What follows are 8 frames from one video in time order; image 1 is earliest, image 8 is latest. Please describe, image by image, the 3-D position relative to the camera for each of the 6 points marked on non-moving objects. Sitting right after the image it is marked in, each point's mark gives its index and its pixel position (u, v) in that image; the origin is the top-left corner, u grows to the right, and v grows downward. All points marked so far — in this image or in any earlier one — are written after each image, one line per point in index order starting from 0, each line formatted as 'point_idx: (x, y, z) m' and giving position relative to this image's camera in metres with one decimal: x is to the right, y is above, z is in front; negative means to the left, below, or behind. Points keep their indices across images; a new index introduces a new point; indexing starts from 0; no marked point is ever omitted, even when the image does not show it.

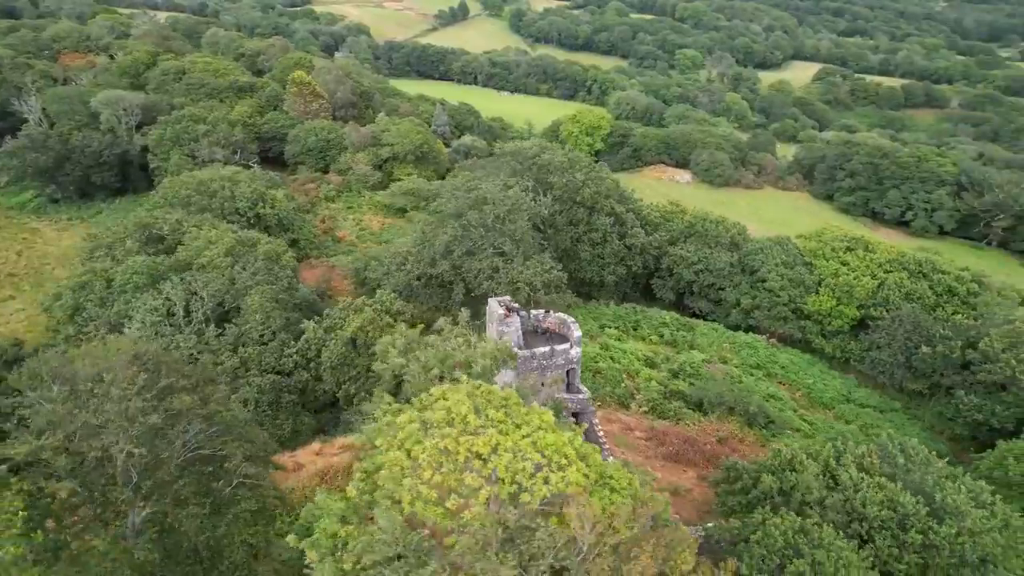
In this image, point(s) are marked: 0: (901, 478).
0: (+9.2, -4.4, +15.6) m
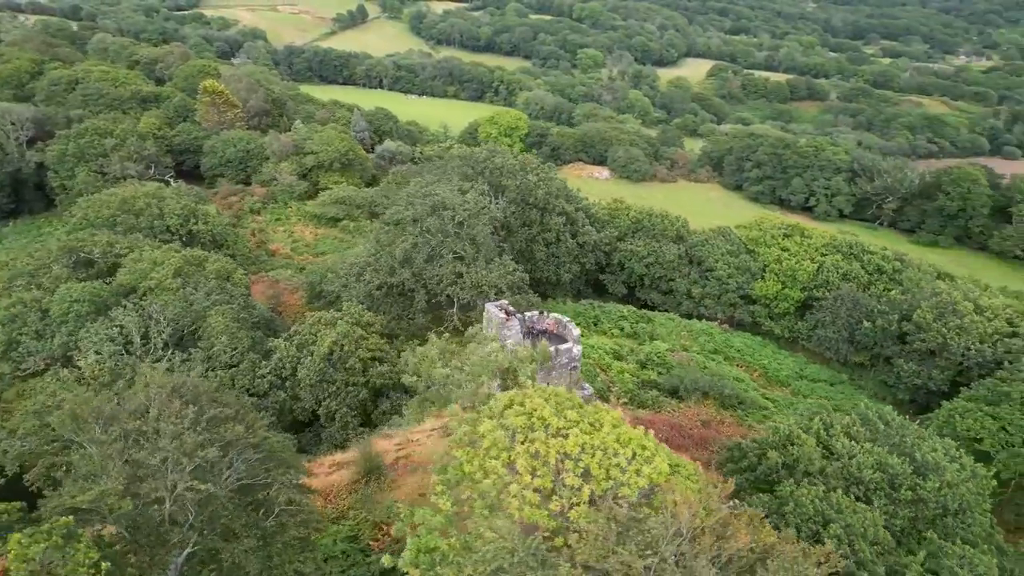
0: (+9.6, -3.9, +17.1) m
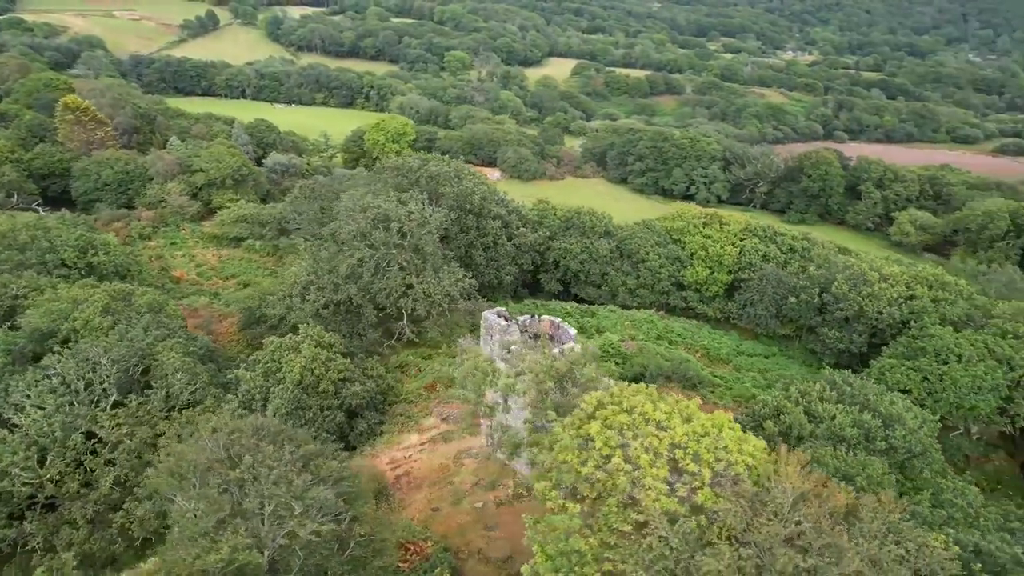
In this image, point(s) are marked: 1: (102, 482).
0: (+9.8, -3.3, +19.3) m
1: (-11.8, -5.6, +19.1) m
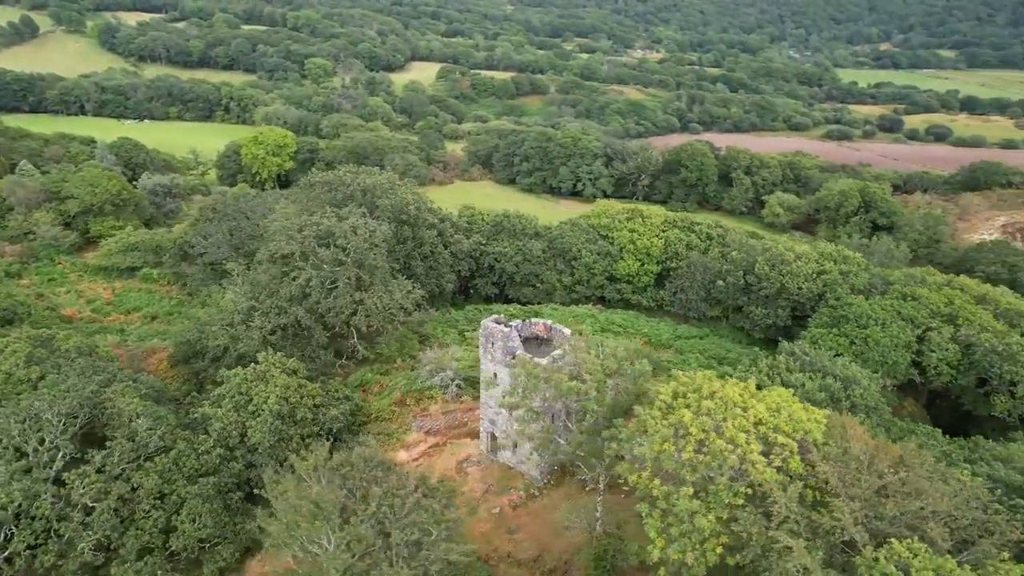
0: (+9.7, -2.6, +21.6) m
1: (-11.3, -6.8, +17.3) m
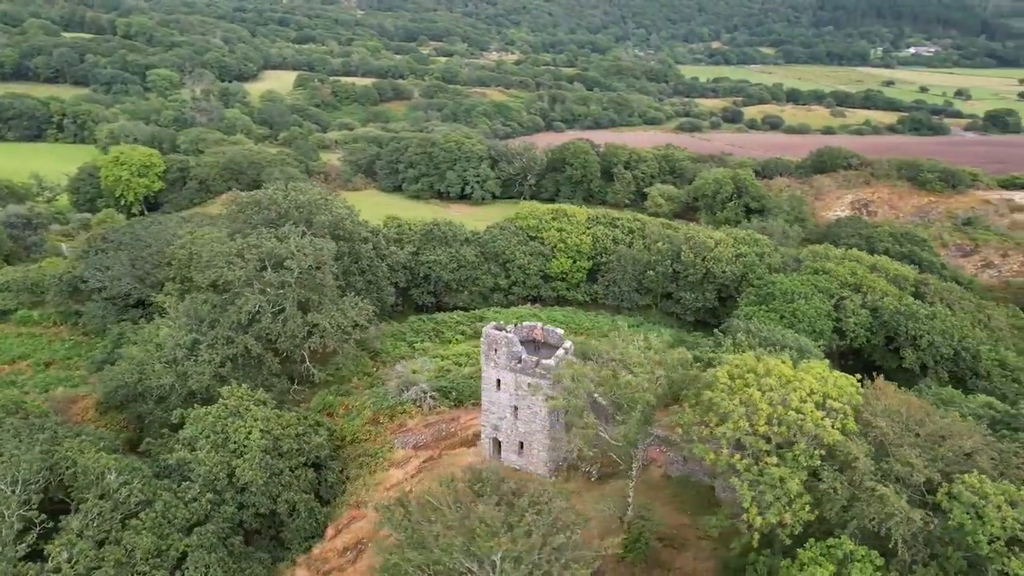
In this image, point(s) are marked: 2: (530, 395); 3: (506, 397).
0: (+9.1, -2.0, +23.9) m
1: (-10.2, -7.9, +15.6) m
2: (+0.5, -3.1, +19.2) m
3: (-0.2, -3.3, +19.7) m
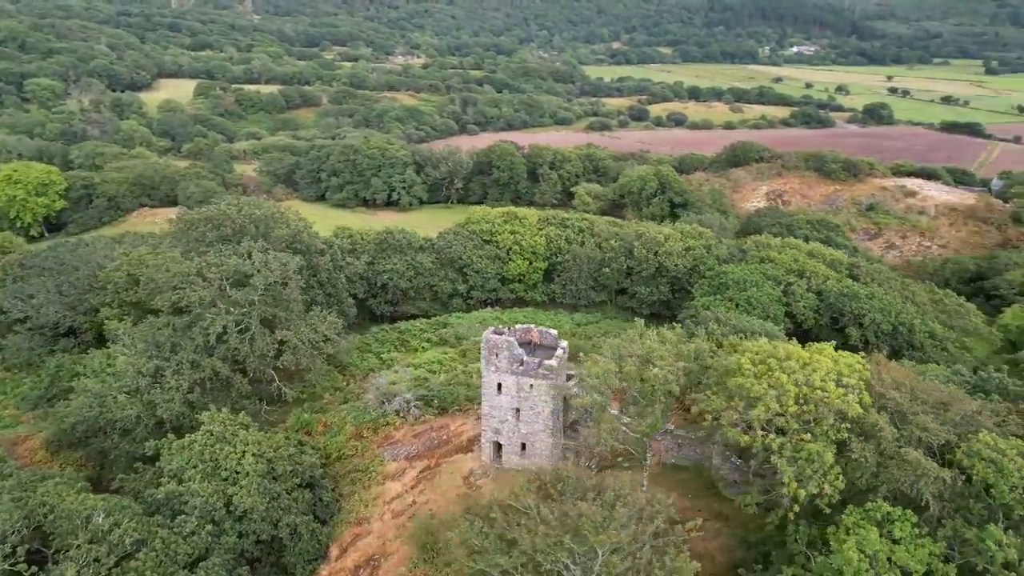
0: (+8.4, -1.6, +25.3) m
1: (-9.2, -8.6, +14.6) m
2: (+0.6, -3.2, +19.5) m
3: (-0.1, -3.4, +19.9) m
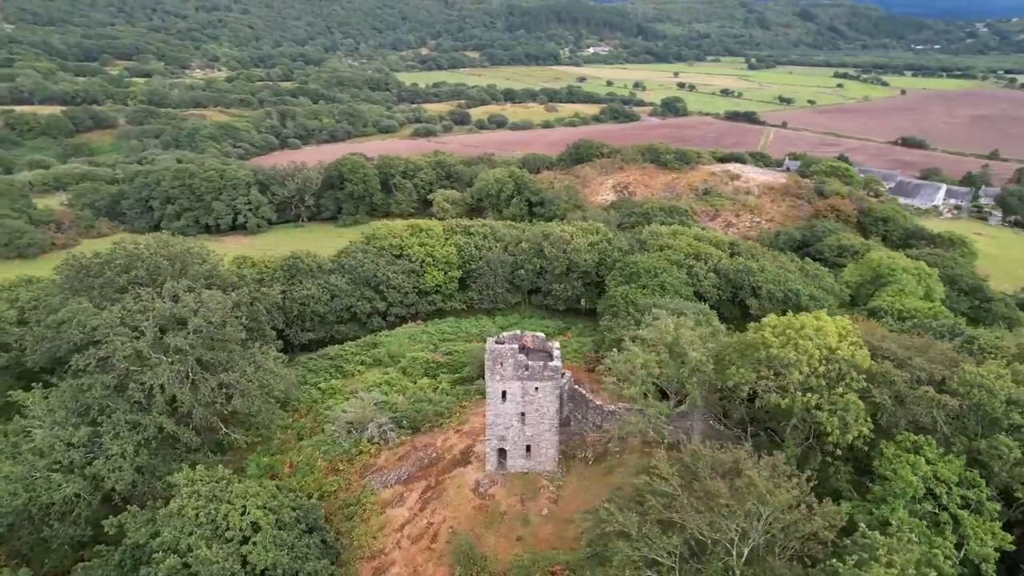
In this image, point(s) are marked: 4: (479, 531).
0: (+6.7, -1.0, +27.8) m
1: (-6.8, -9.8, +13.1) m
2: (+0.8, -3.3, +20.3) m
3: (0.0, -3.7, +20.5) m
4: (-1.0, -7.3, +19.8) m
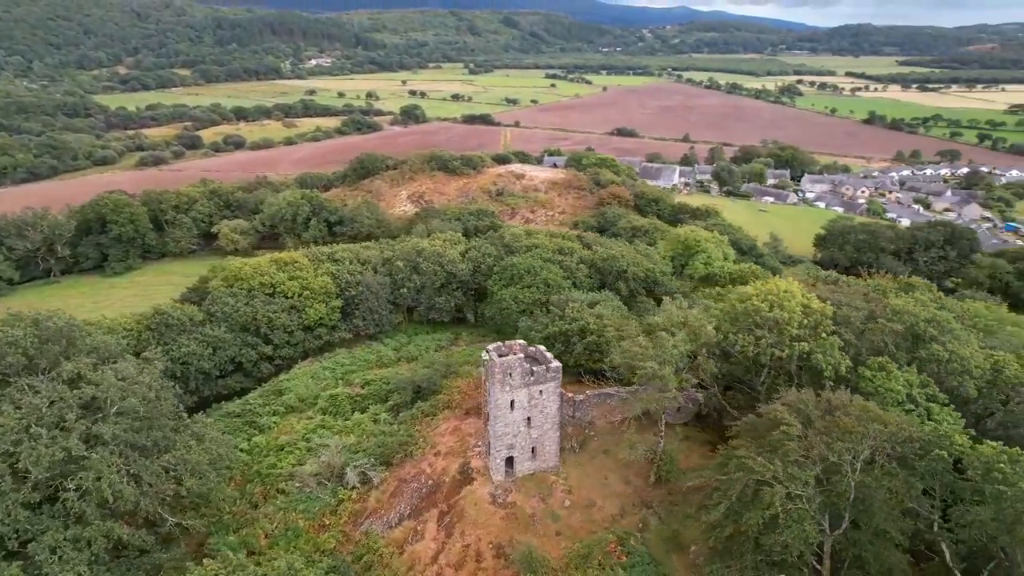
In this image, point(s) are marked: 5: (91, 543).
0: (+3.3, -0.7, +30.6) m
1: (-2.4, -10.8, +12.1) m
2: (+1.0, -3.6, +21.5) m
3: (+0.3, -4.0, +21.4) m
4: (+0.1, -7.8, +20.5) m
5: (-12.0, -7.3, +18.8) m
